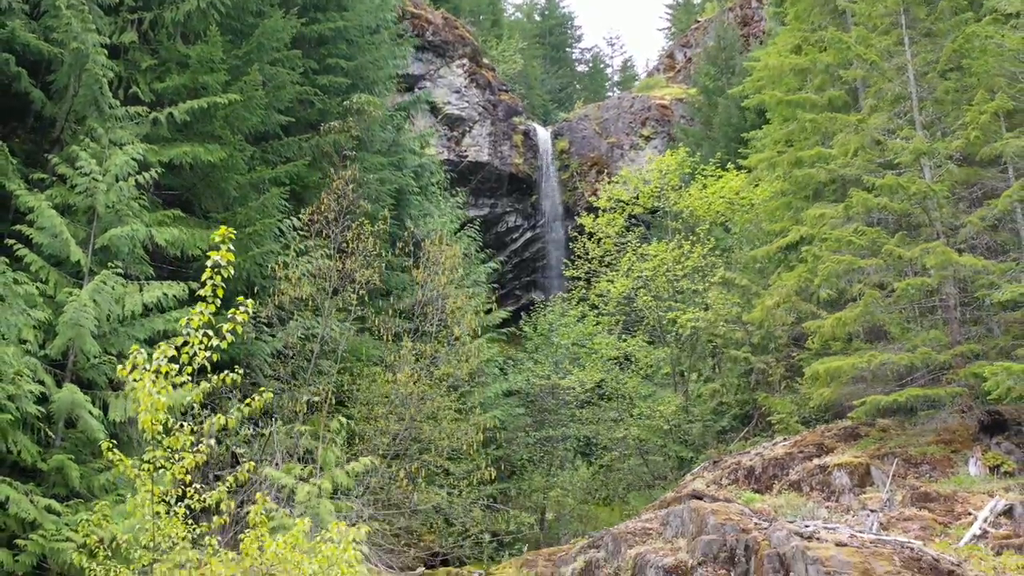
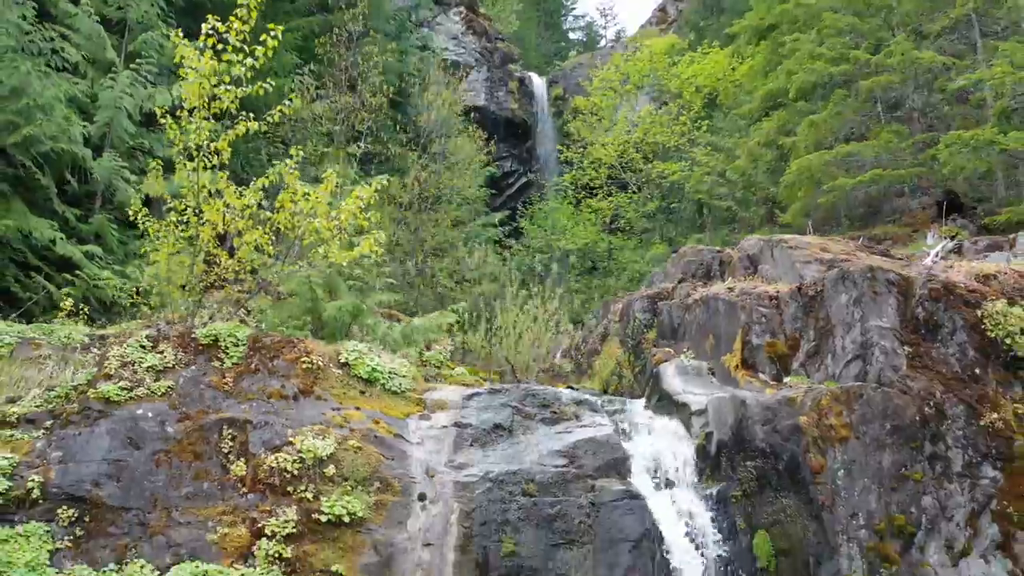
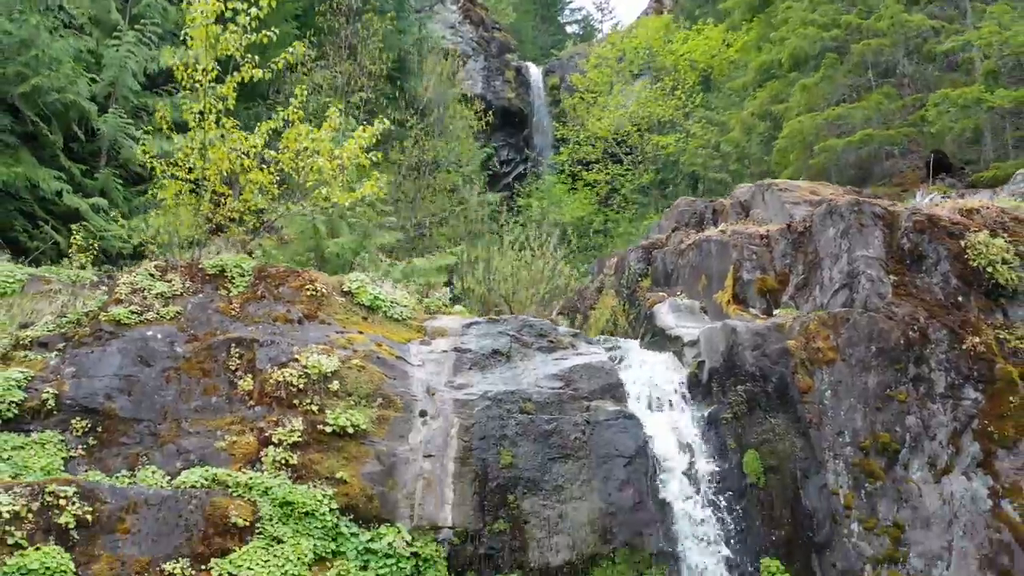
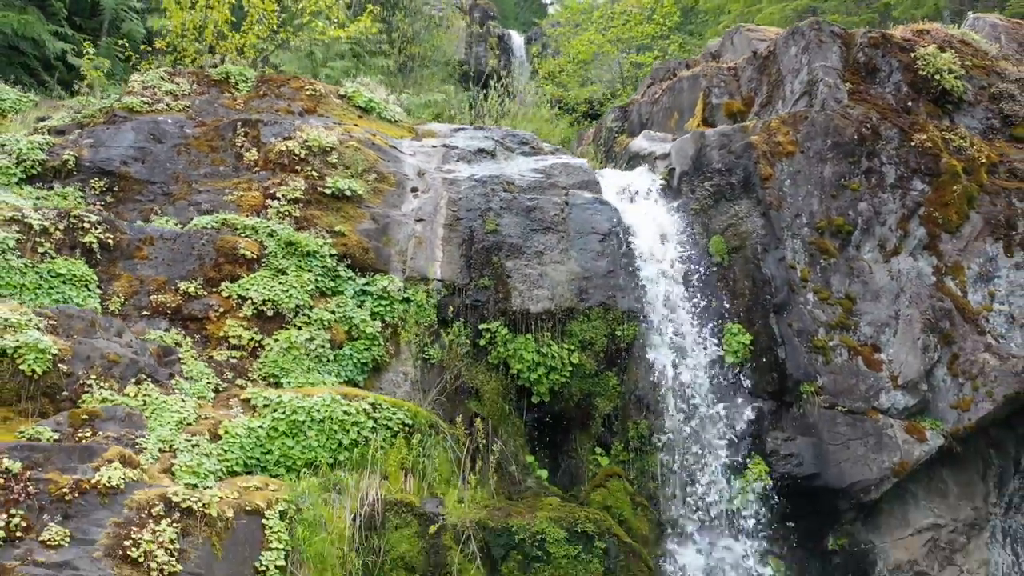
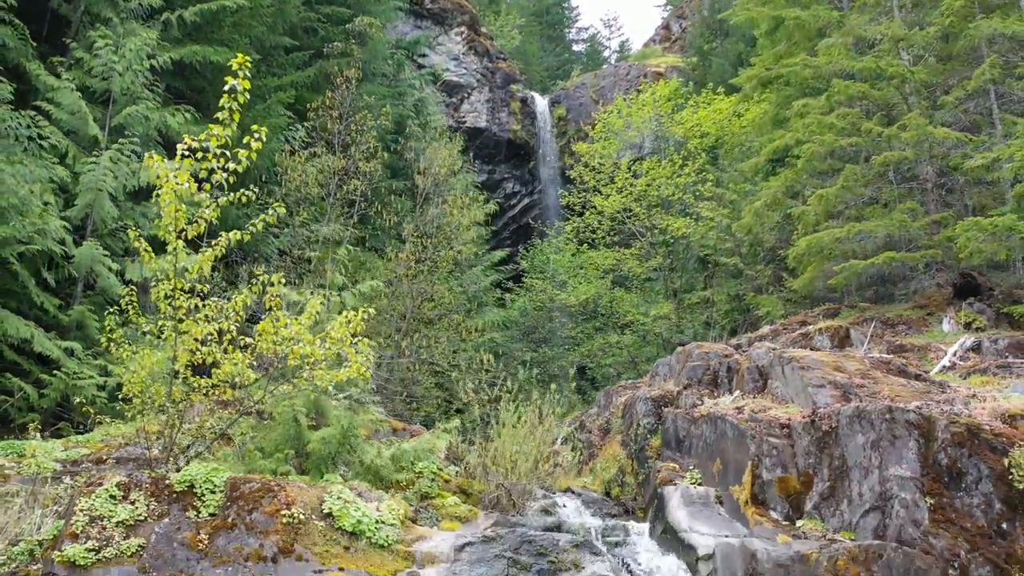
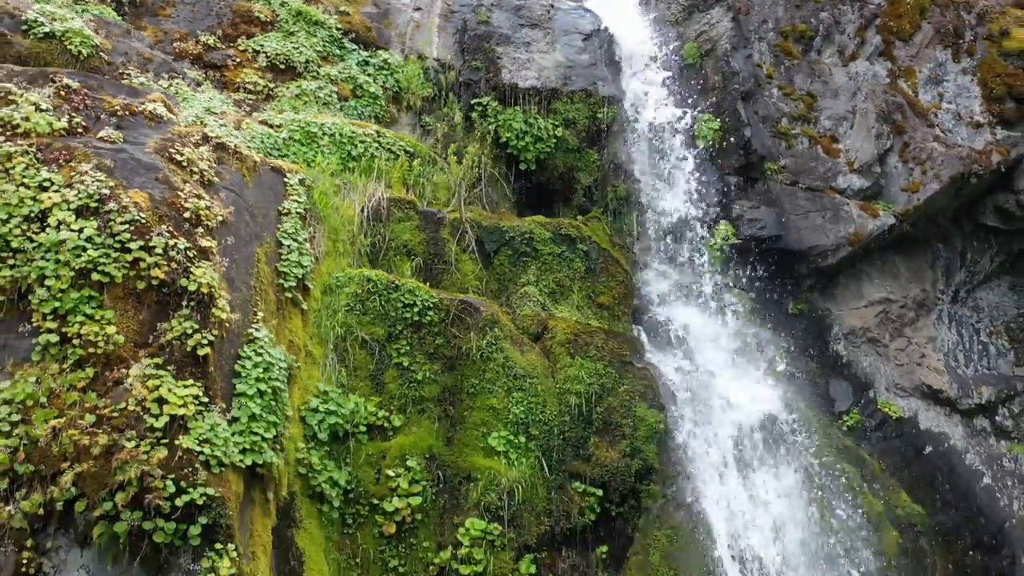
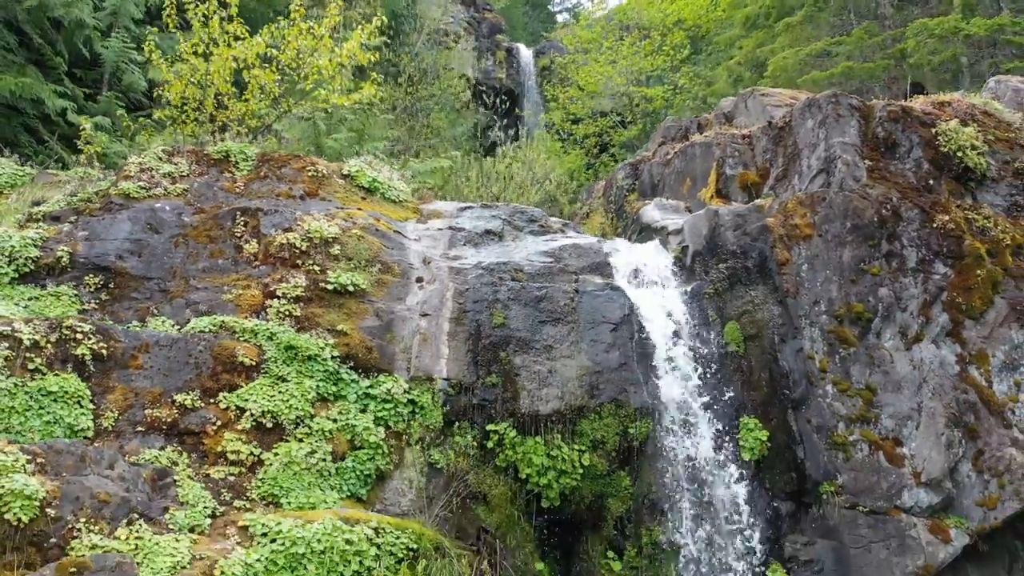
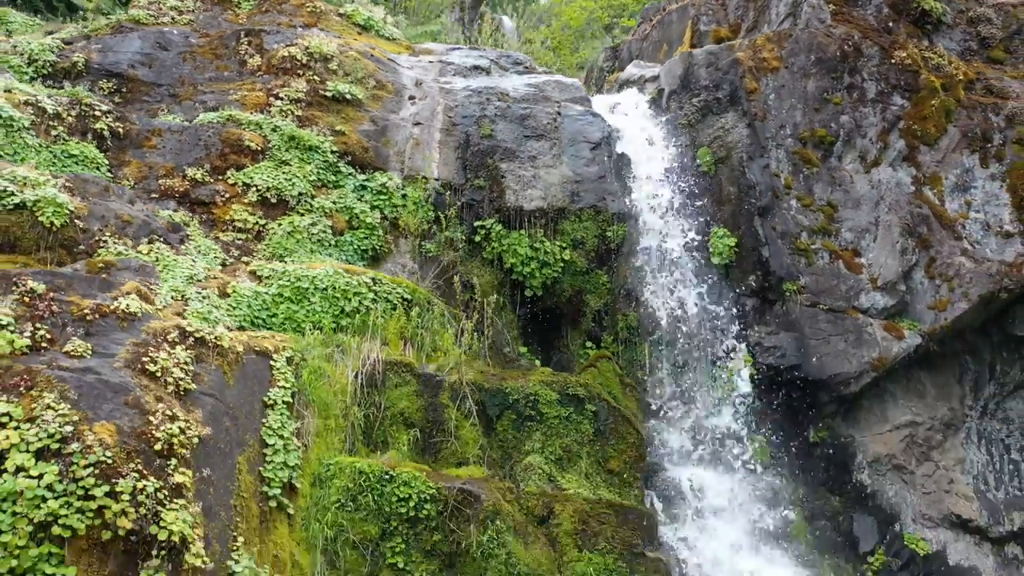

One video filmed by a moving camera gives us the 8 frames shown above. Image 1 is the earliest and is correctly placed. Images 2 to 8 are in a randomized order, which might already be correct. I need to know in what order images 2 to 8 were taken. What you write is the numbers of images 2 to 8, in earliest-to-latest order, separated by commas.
5, 2, 3, 7, 4, 8, 6
